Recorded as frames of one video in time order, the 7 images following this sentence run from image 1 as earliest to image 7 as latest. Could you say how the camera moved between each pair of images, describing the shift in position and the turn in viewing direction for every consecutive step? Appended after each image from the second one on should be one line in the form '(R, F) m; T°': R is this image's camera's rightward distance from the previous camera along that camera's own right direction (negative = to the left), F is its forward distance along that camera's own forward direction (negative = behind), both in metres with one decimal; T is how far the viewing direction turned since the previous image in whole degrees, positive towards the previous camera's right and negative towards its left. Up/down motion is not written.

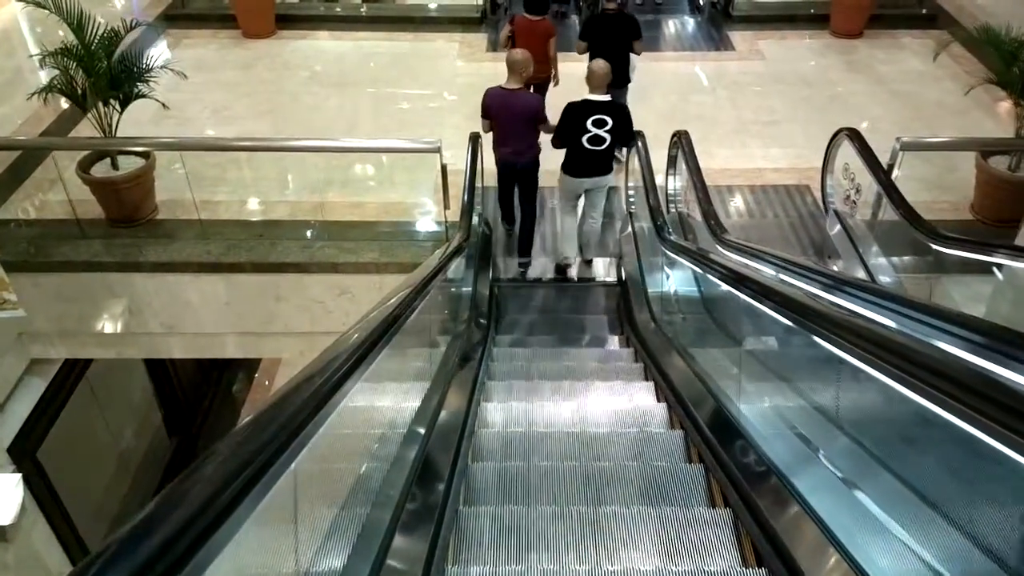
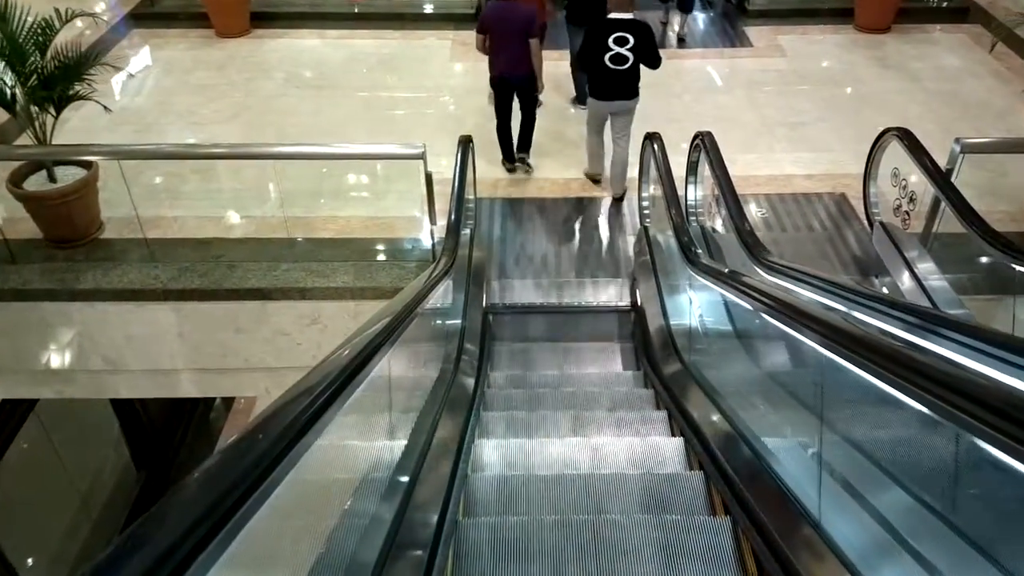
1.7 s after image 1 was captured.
(0.0, +0.8) m; 0°
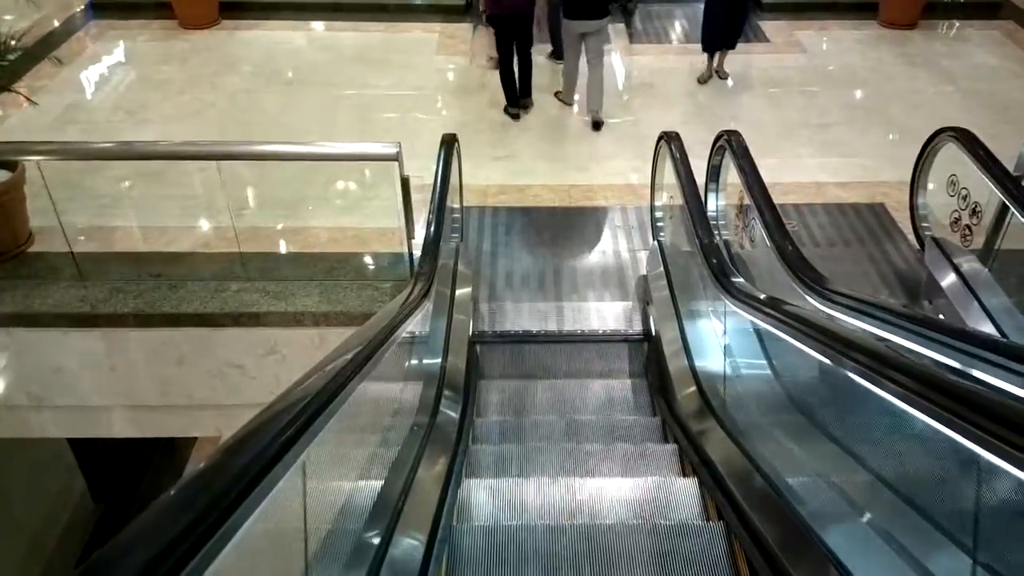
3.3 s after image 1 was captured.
(0.0, +0.7) m; 0°
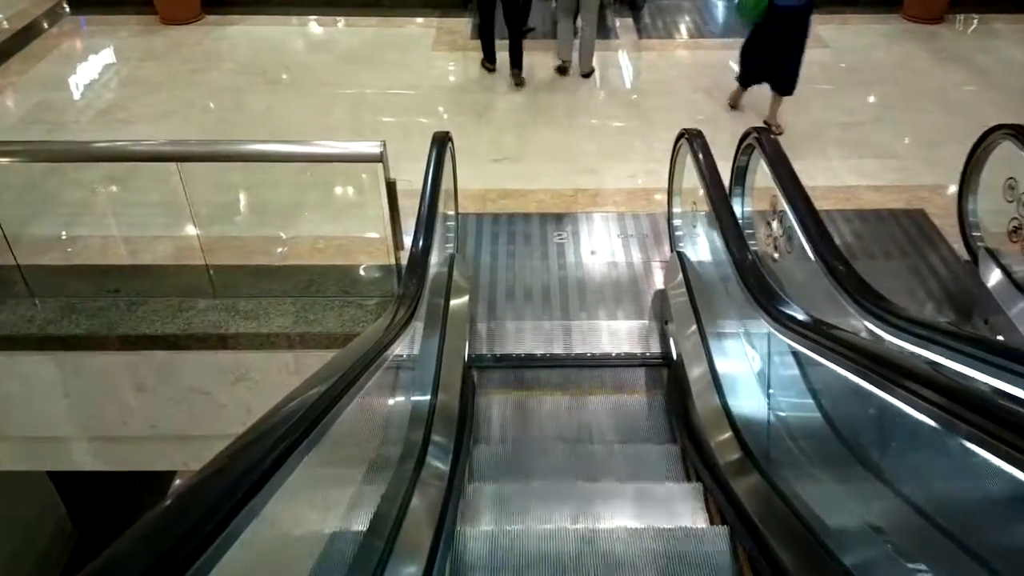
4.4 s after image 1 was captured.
(0.0, +0.5) m; 0°
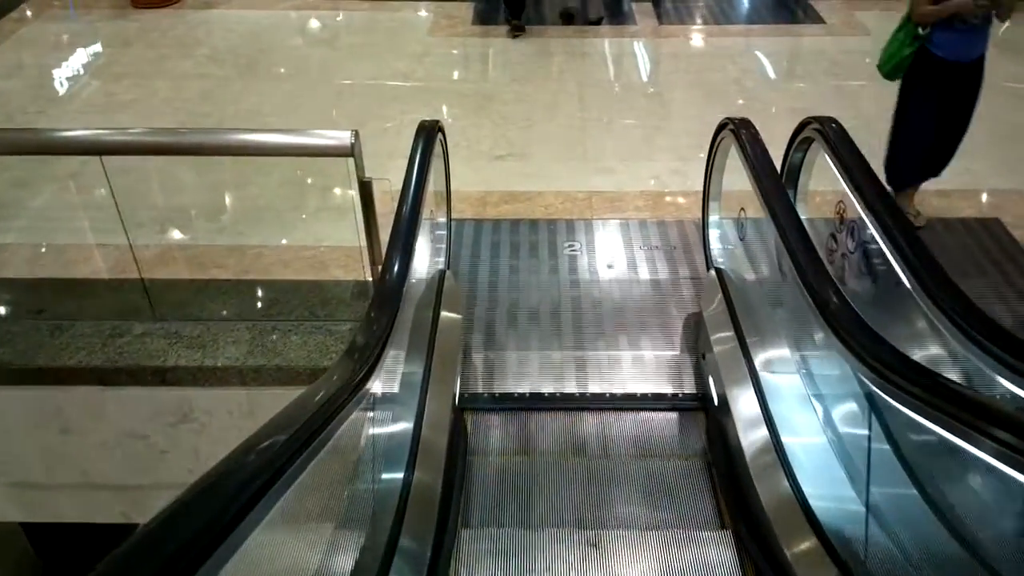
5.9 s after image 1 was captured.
(0.0, +0.7) m; 0°
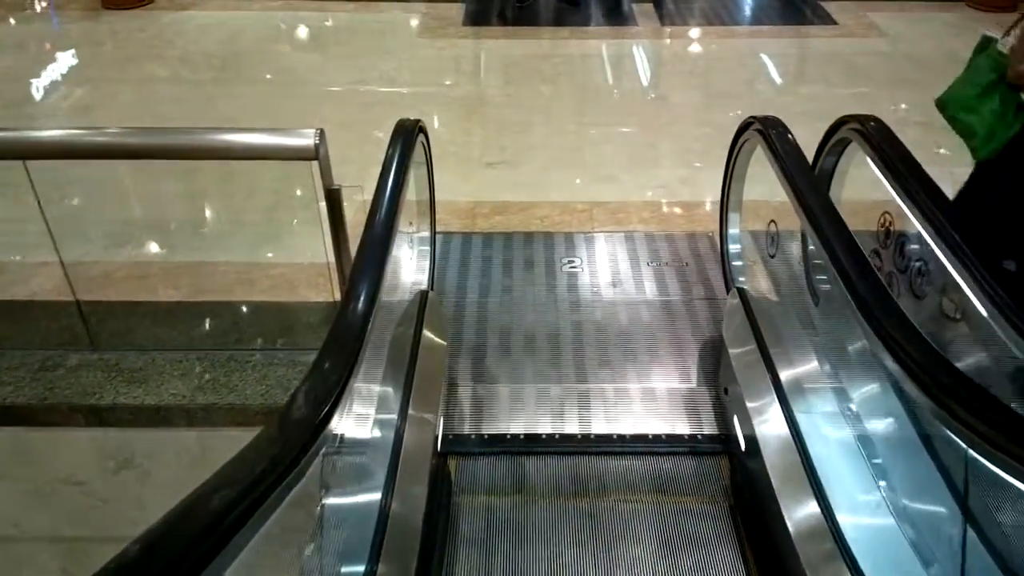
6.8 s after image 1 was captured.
(0.0, +0.4) m; 0°
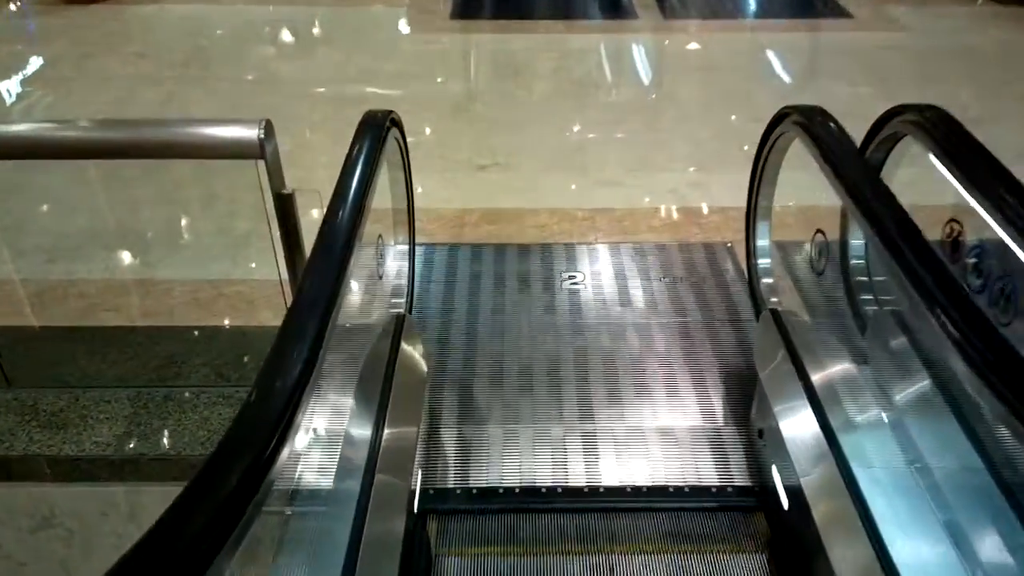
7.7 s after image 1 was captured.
(0.0, +0.4) m; +1°
